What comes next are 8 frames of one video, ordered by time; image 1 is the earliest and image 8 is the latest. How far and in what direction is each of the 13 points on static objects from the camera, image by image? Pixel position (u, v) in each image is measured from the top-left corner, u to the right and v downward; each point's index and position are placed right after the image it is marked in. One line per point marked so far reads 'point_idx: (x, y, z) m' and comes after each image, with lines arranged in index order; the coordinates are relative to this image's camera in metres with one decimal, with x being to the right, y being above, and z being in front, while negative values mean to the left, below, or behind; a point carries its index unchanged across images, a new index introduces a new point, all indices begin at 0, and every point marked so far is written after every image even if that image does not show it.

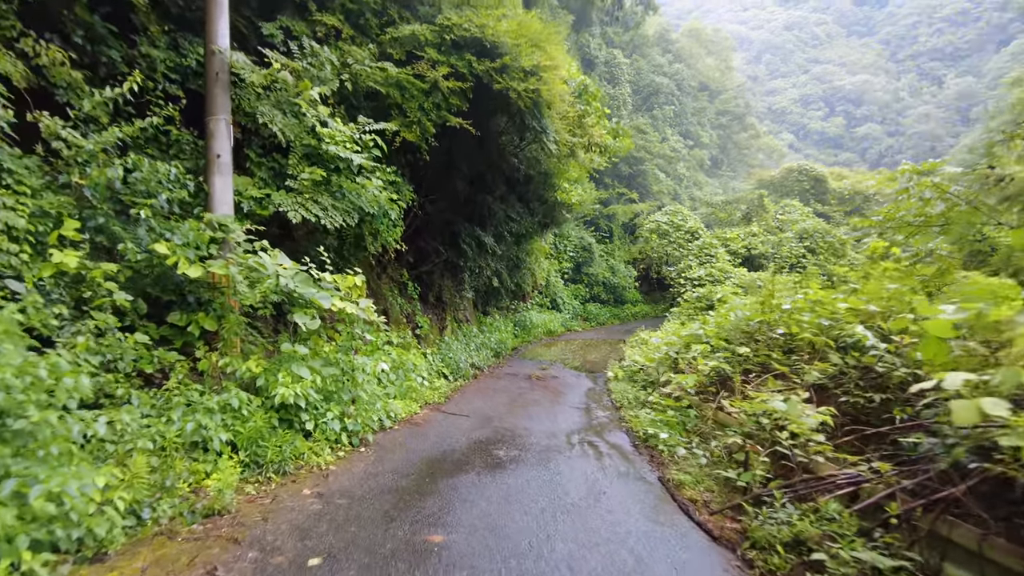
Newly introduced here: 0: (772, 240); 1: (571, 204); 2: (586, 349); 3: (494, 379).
0: (+5.8, +1.1, +14.6) m
1: (+1.0, +1.4, +10.8) m
2: (+1.4, -1.2, +12.8) m
3: (-0.2, -1.0, +7.2) m
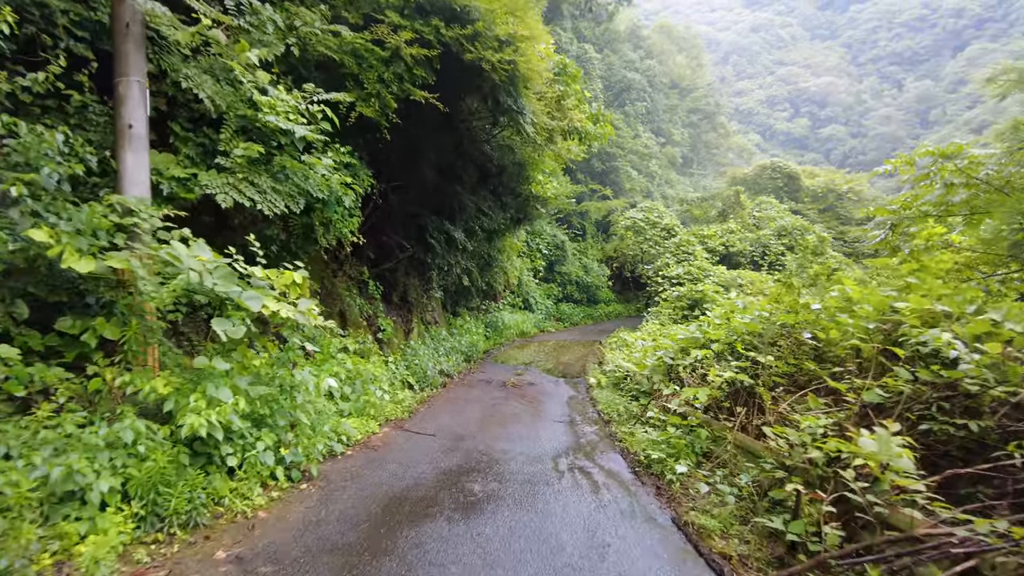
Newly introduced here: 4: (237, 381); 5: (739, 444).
0: (+5.1, +1.1, +14.2) m
1: (+0.6, +1.4, +10.2) m
2: (+0.9, -1.1, +12.2) m
3: (-0.5, -1.0, +6.6) m
4: (-1.1, -0.4, +2.7) m
5: (+1.0, -0.7, +3.0) m
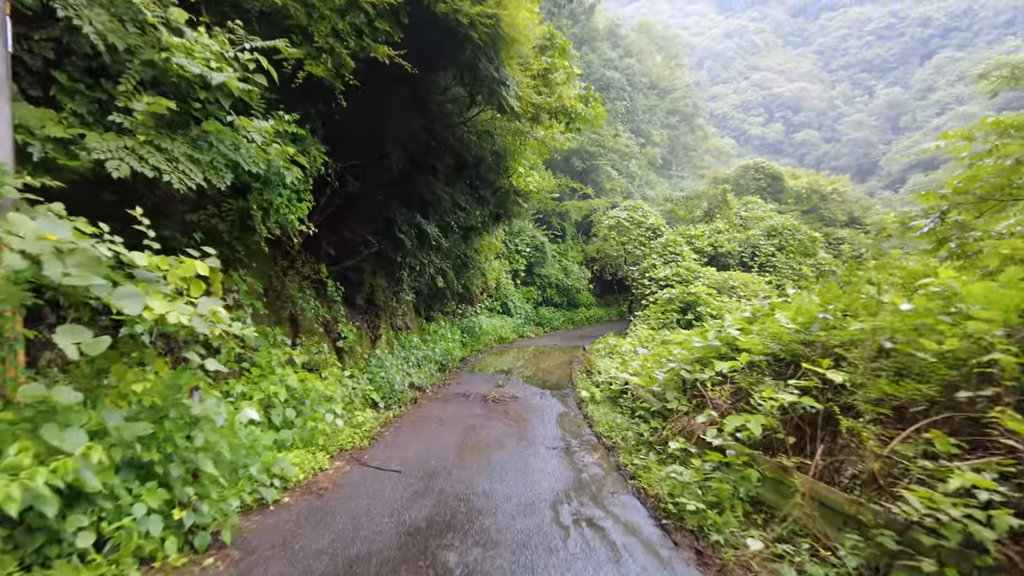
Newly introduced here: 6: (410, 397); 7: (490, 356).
0: (+4.7, +1.1, +13.6) m
1: (+0.3, +1.4, +9.4) m
2: (+0.5, -1.2, +11.5) m
3: (-0.6, -1.0, +5.7) m
4: (-1.1, -0.4, +1.8) m
5: (+1.0, -0.7, +2.2) m
6: (-0.9, -0.9, +5.7) m
7: (-0.4, -1.1, +11.1) m
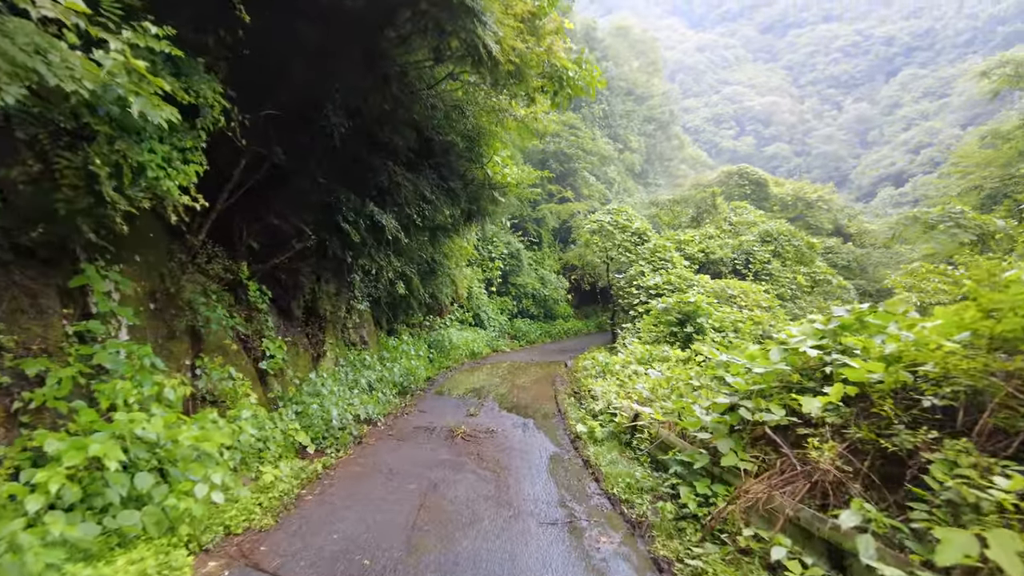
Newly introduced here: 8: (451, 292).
0: (+4.2, +0.9, +12.5) m
1: (0.0, +1.3, +8.2) m
2: (+0.1, -1.3, +10.2) m
3: (-0.8, -1.0, +4.5) m
4: (-1.1, -0.3, +0.5) m
5: (+1.0, -0.7, +1.0) m
6: (-1.1, -1.0, +4.4) m
7: (-0.8, -1.3, +9.8) m
8: (-1.1, -0.1, +11.3) m
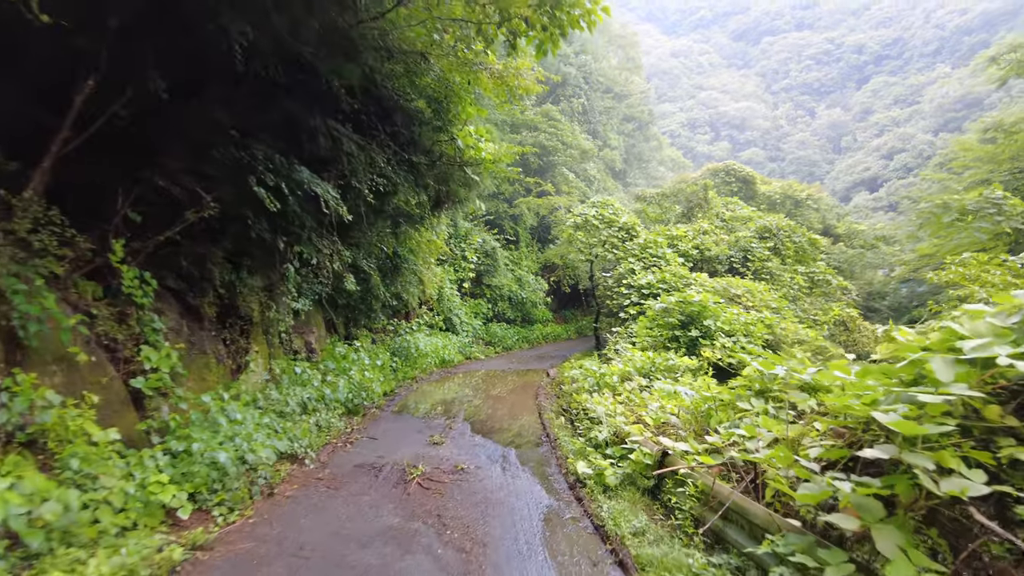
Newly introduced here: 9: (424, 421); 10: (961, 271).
0: (+3.7, +0.9, +11.5) m
1: (-0.3, +1.3, +7.0) m
2: (-0.3, -1.3, +9.0) m
3: (-0.9, -1.0, +3.2) m
4: (-1.1, -0.2, -0.7) m
5: (+1.0, -0.6, -0.2) m
6: (-1.2, -0.9, +3.1) m
7: (-1.1, -1.3, +8.6) m
8: (-1.4, -0.1, +10.0) m
9: (-0.7, -1.1, +5.3) m
10: (+4.2, +0.2, +6.2) m
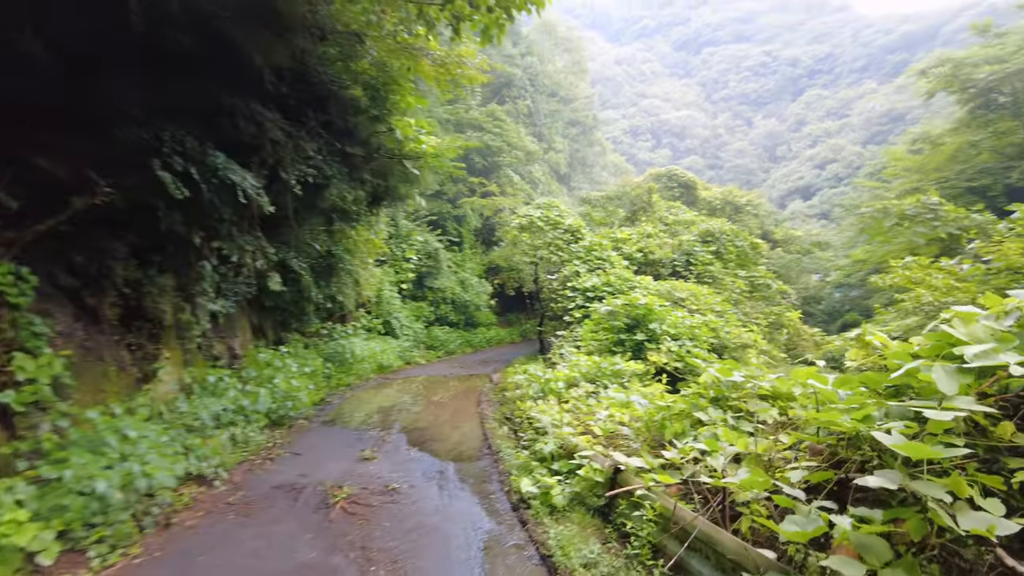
0: (+2.7, +0.8, +11.4) m
1: (-0.9, +1.3, +6.7) m
2: (-1.0, -1.3, +8.6) m
3: (-1.2, -1.0, +2.8) m
4: (-1.0, -0.2, -1.1) m
5: (+1.0, -0.5, -0.4) m
6: (-1.4, -0.9, +2.7) m
7: (-1.8, -1.3, +8.1) m
8: (-2.3, -0.1, +9.5) m
9: (-1.2, -1.1, +4.9) m
10: (+3.7, +0.1, +6.2) m
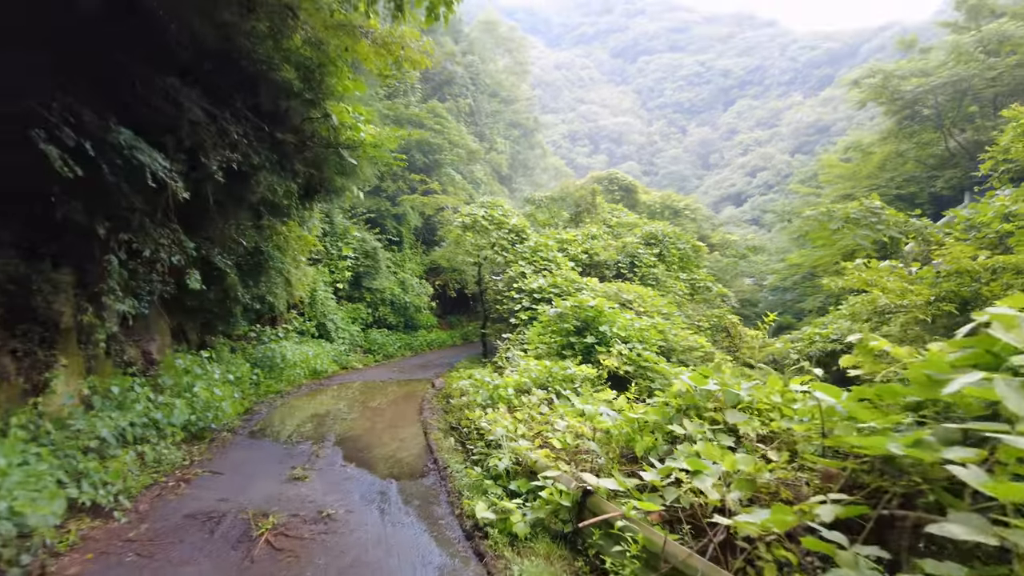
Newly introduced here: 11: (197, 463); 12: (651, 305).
0: (+1.8, +0.8, +11.3) m
1: (-1.4, +1.3, +6.2) m
2: (-1.7, -1.3, +8.1) m
3: (-1.4, -0.9, +2.3) m
4: (-0.8, -0.2, -1.6) m
5: (+1.1, -0.5, -0.7) m
6: (-1.6, -0.9, +2.2) m
7: (-2.5, -1.3, +7.6) m
8: (-3.1, -0.1, +8.9) m
9: (-1.5, -1.1, +4.5) m
10: (+3.2, +0.1, +6.2) m
11: (-1.9, -1.0, +3.9) m
12: (+1.8, -0.2, +8.3) m
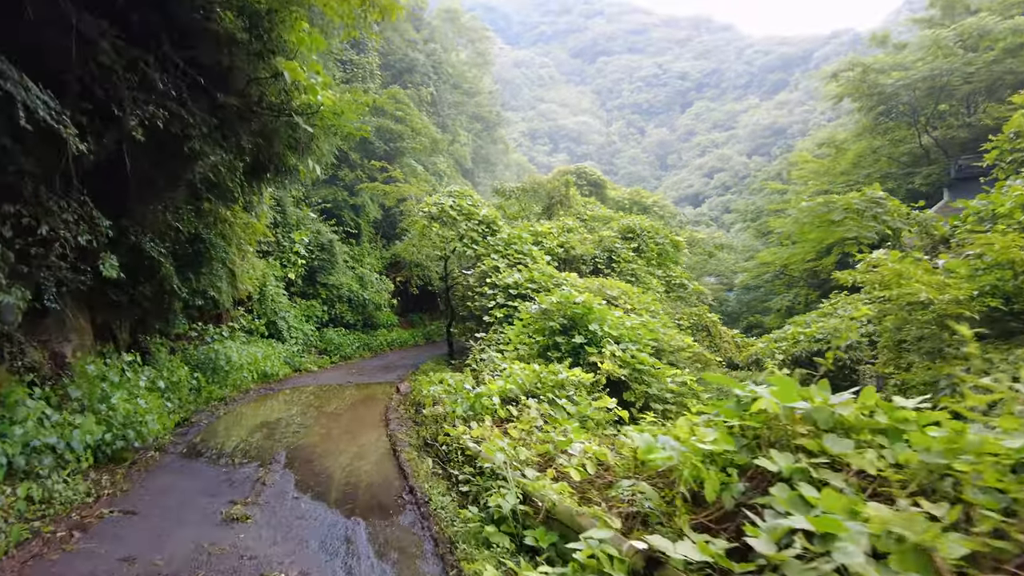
0: (+1.3, +0.8, +10.7) m
1: (-1.6, +1.3, +5.4) m
2: (-2.0, -1.3, +7.3) m
3: (-1.3, -0.9, +1.5) m
4: (-0.5, -0.1, -2.3) m
5: (+1.4, -0.5, -1.3) m
6: (-1.5, -0.8, +1.4) m
7: (-2.7, -1.2, +6.7) m
8: (-3.4, 0.0, +8.0) m
9: (-1.6, -1.0, +3.6) m
10: (+3.0, +0.1, +5.7) m
11: (-1.9, -1.0, +3.0) m
12: (+1.5, -0.2, +7.7) m
